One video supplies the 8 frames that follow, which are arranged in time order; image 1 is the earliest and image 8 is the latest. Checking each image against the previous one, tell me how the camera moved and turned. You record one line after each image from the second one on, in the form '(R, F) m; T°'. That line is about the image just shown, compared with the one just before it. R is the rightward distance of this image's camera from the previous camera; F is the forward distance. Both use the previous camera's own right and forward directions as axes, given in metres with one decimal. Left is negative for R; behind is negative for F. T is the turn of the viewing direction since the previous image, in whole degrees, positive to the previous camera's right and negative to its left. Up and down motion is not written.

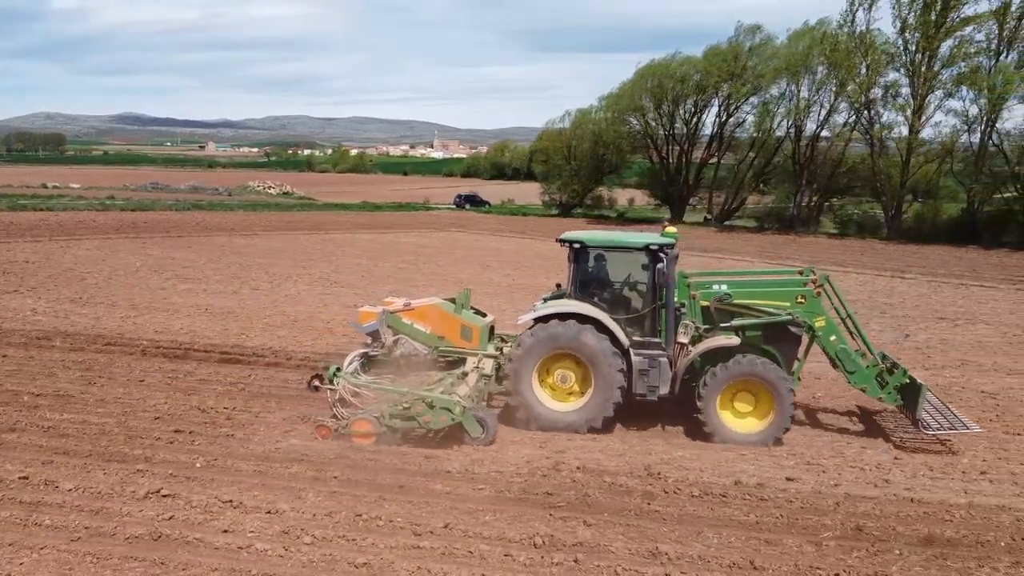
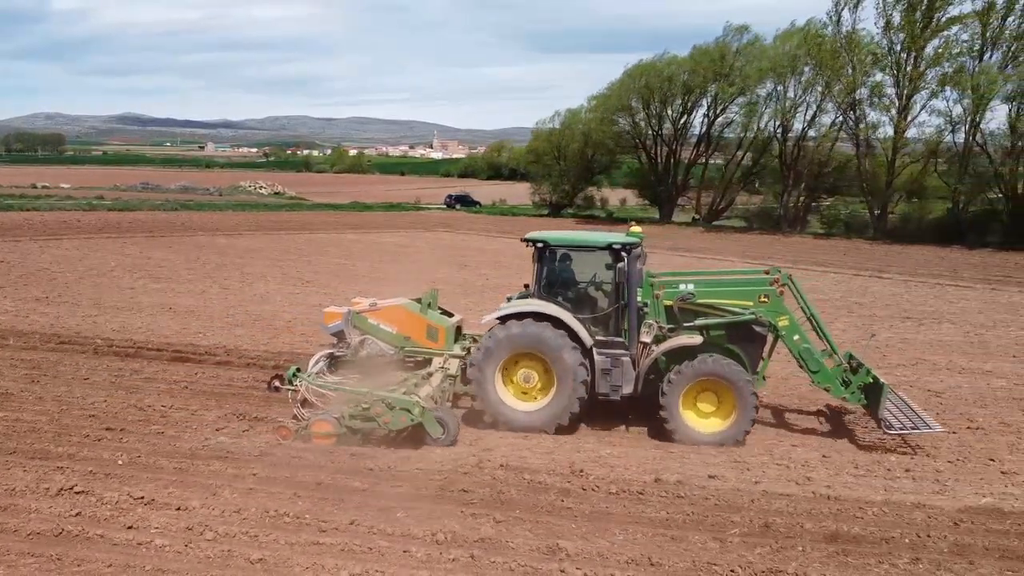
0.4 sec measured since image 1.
(+0.7, 0.0) m; 0°
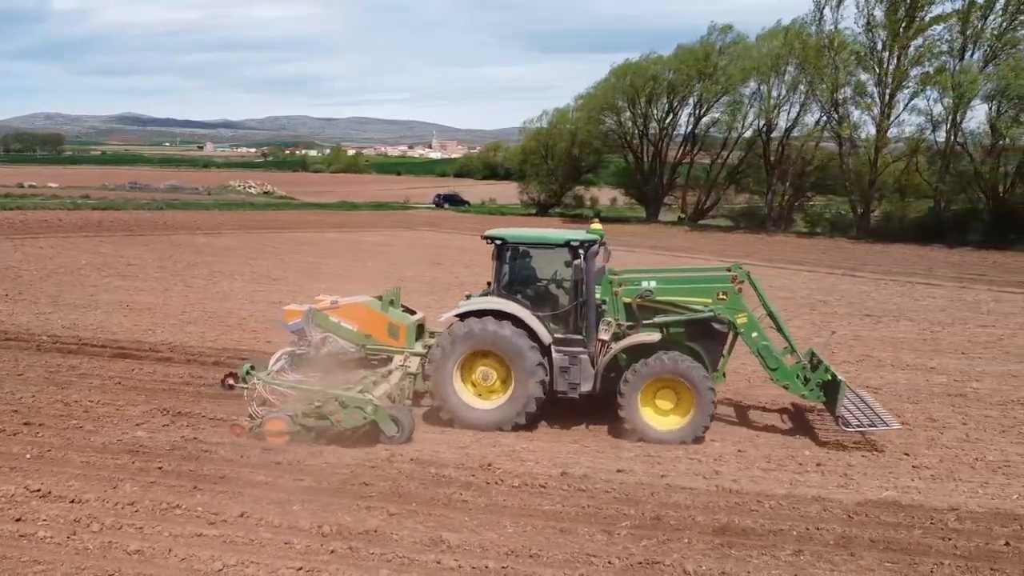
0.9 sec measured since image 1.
(+0.8, 0.0) m; 0°
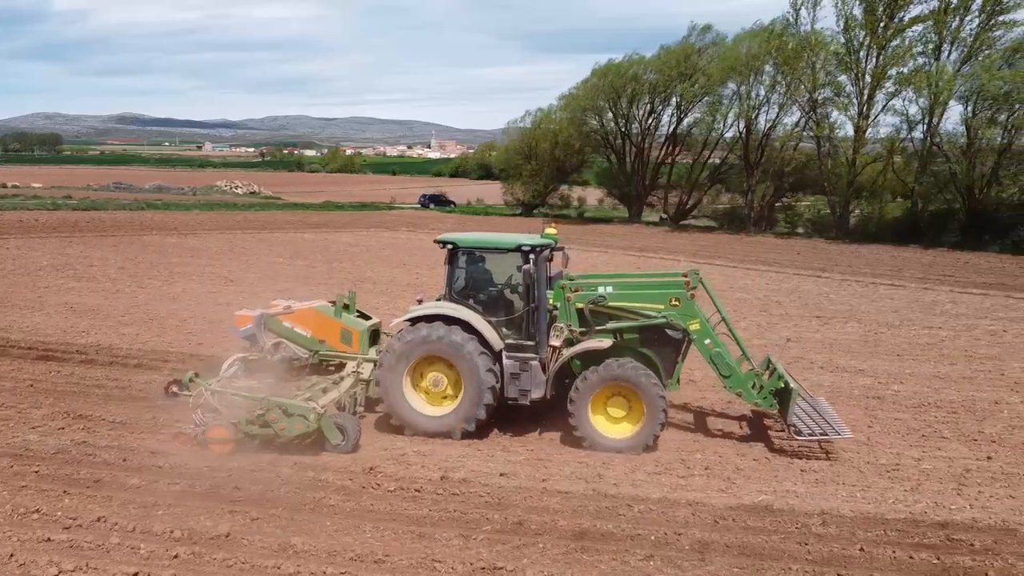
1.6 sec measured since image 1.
(+1.1, 0.0) m; 0°
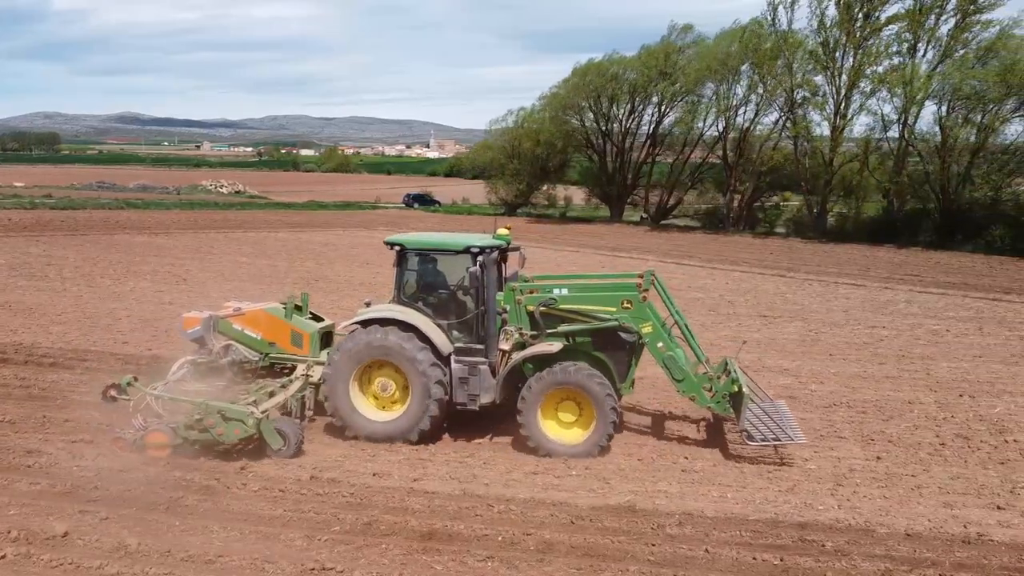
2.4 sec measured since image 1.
(+1.1, +0.1) m; 0°
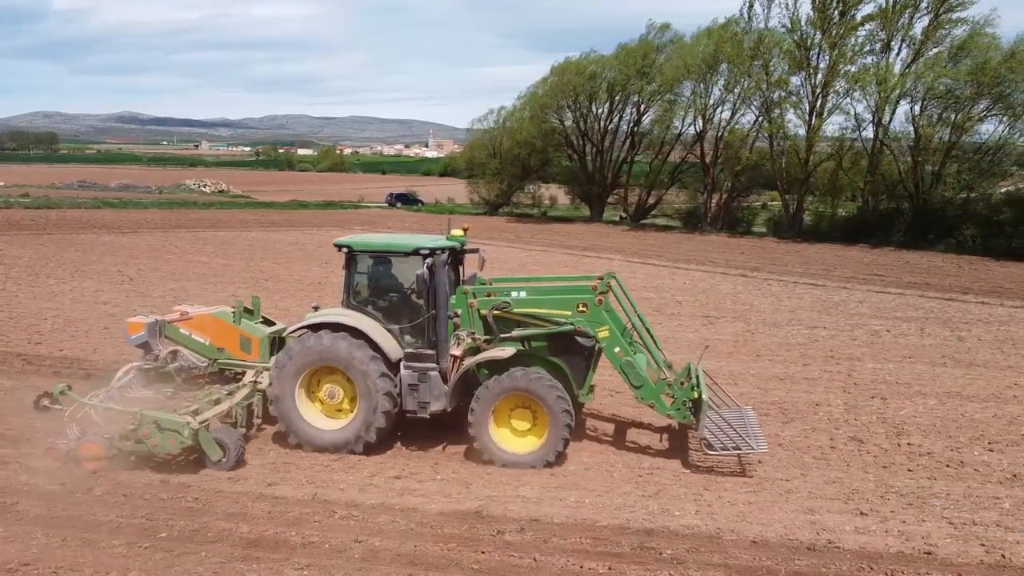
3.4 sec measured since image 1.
(+1.2, +0.1) m; 0°
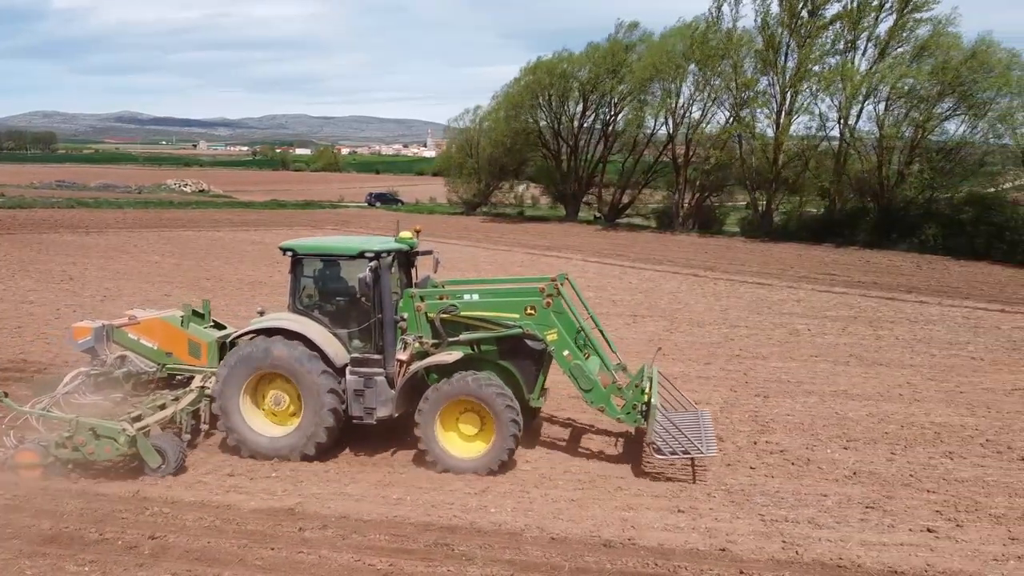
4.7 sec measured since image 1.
(+1.5, 0.0) m; 0°
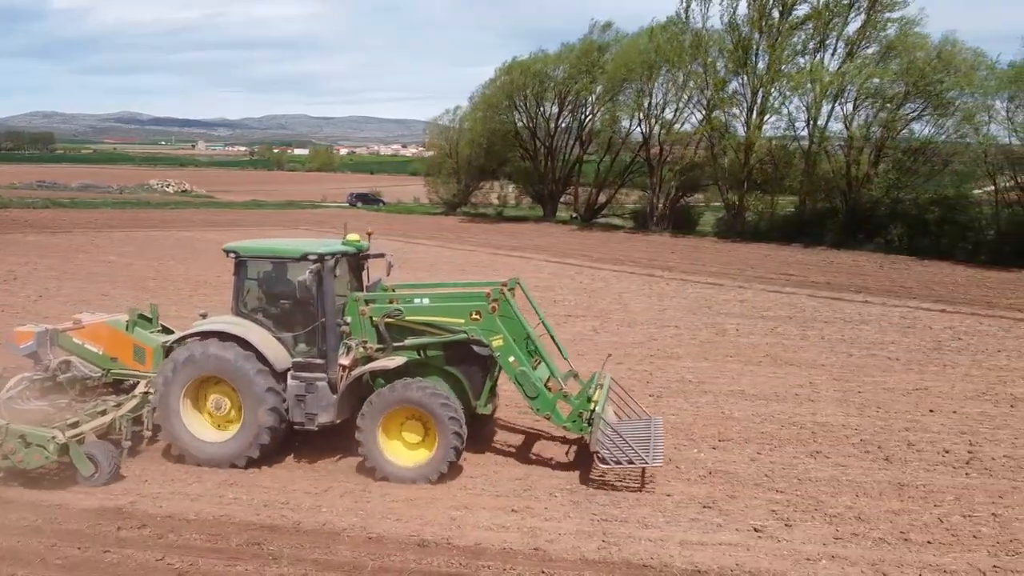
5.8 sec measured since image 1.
(+1.4, 0.0) m; 0°
